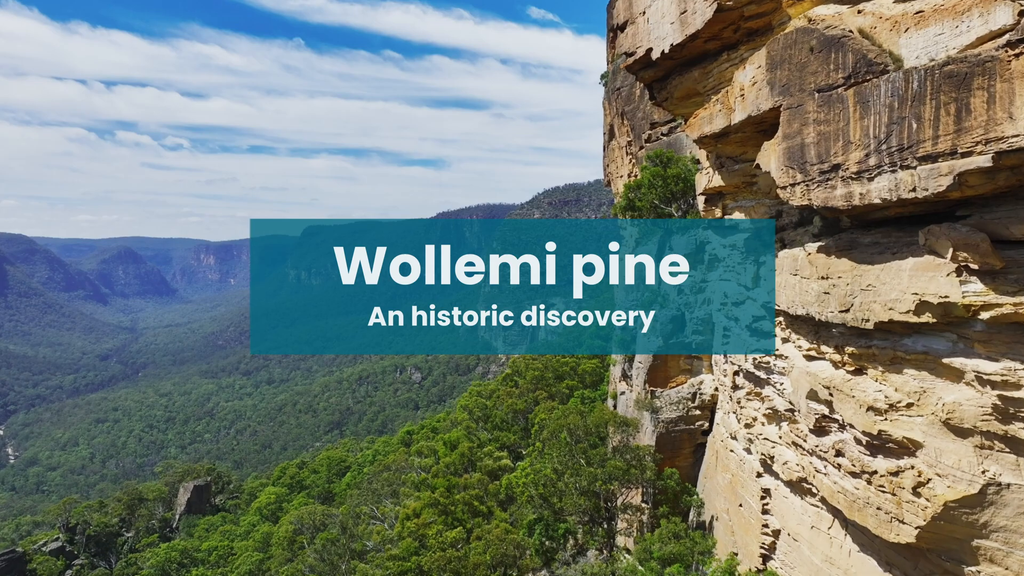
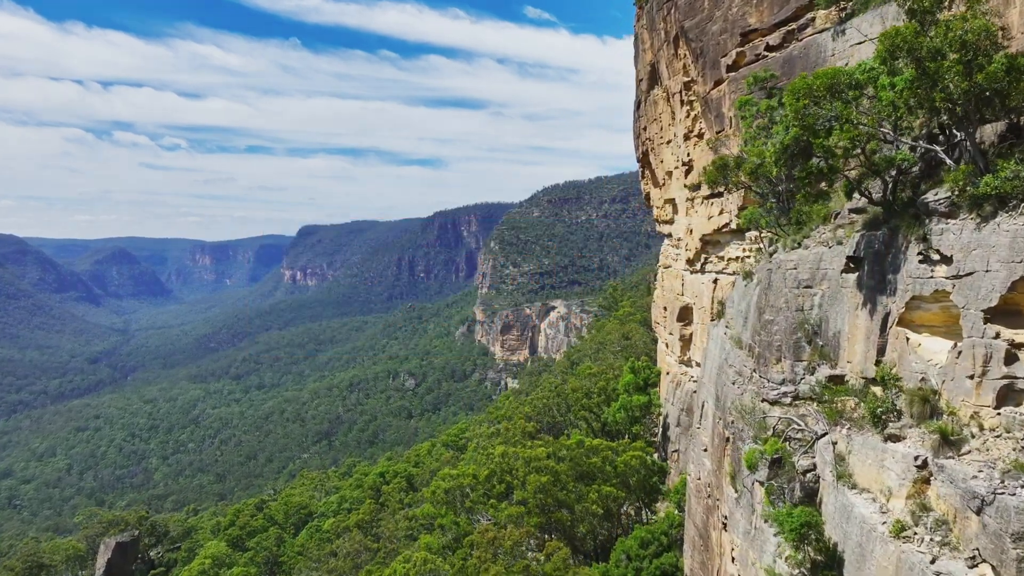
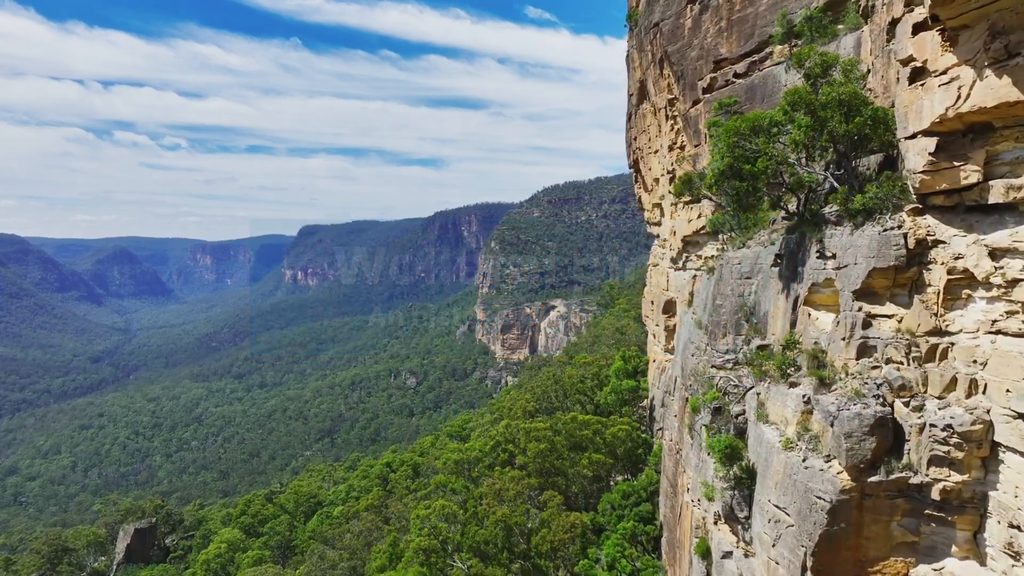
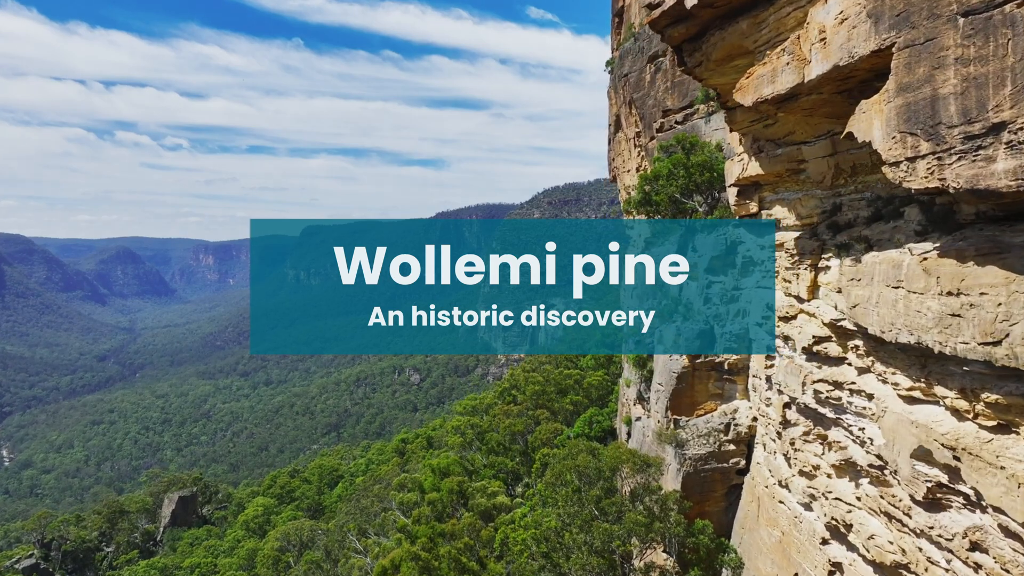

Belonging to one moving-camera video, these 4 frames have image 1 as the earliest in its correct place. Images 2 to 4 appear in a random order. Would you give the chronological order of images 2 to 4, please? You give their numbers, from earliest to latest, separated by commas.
4, 3, 2
